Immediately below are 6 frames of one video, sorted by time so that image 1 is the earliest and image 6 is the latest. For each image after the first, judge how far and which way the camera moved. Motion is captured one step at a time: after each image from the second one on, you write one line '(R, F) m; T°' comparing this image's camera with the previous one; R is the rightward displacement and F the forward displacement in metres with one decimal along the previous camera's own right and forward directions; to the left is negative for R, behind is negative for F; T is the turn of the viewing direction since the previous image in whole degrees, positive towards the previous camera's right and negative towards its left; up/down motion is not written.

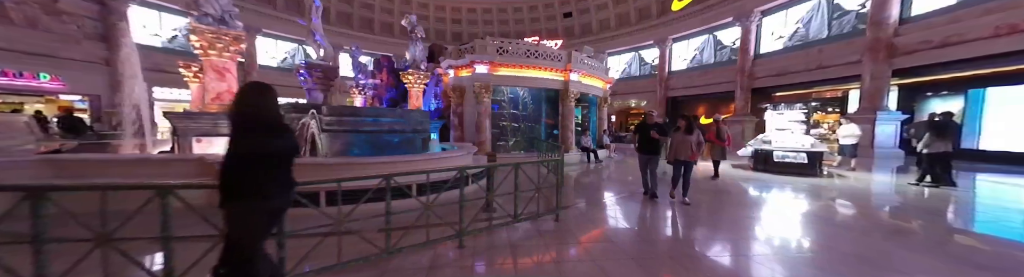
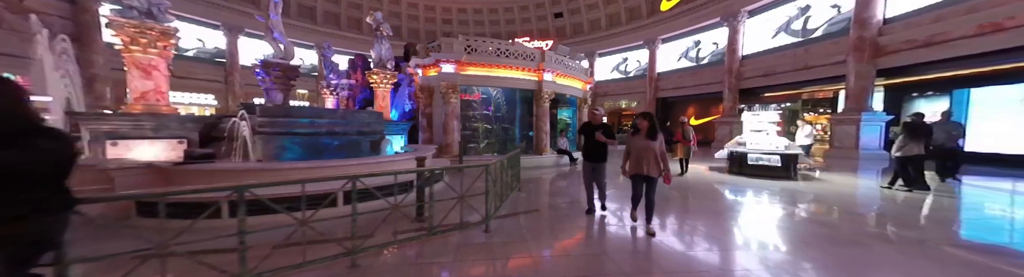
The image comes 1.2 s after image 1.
(+0.7, +0.3) m; 0°
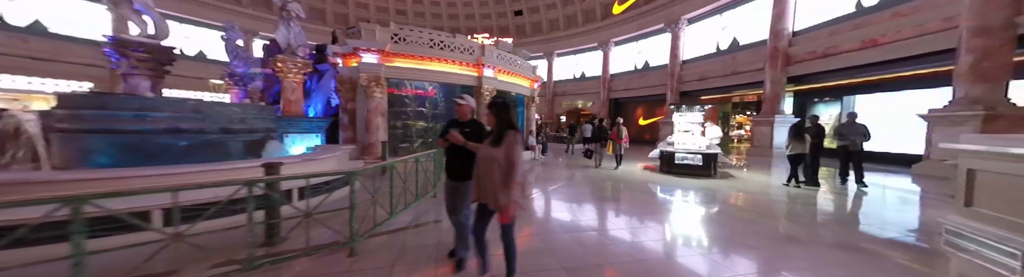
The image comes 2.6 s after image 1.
(+0.7, +0.4) m; +8°
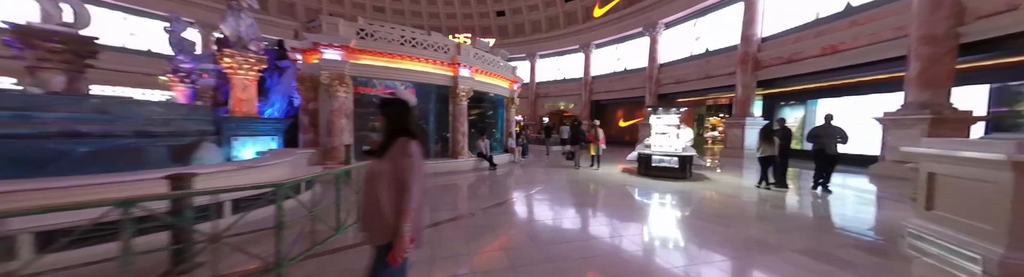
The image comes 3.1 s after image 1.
(+0.2, +0.2) m; +3°
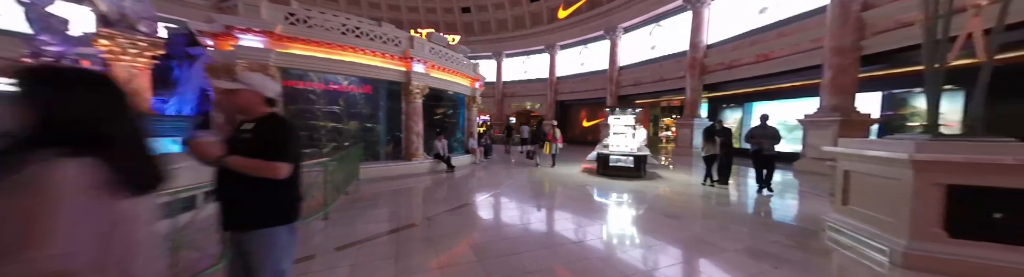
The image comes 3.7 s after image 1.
(+0.3, +0.3) m; +7°
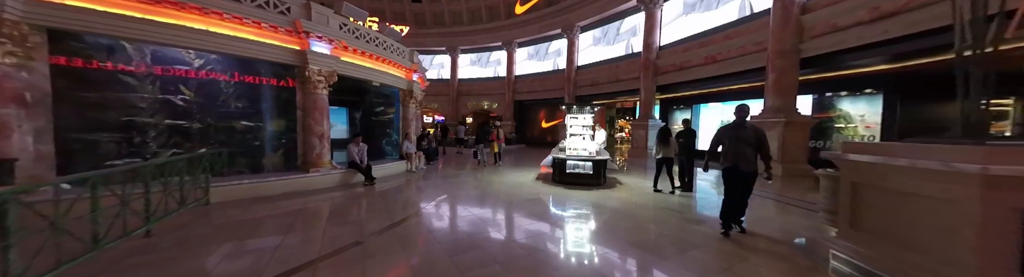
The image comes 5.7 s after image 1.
(+0.5, +1.3) m; +8°
